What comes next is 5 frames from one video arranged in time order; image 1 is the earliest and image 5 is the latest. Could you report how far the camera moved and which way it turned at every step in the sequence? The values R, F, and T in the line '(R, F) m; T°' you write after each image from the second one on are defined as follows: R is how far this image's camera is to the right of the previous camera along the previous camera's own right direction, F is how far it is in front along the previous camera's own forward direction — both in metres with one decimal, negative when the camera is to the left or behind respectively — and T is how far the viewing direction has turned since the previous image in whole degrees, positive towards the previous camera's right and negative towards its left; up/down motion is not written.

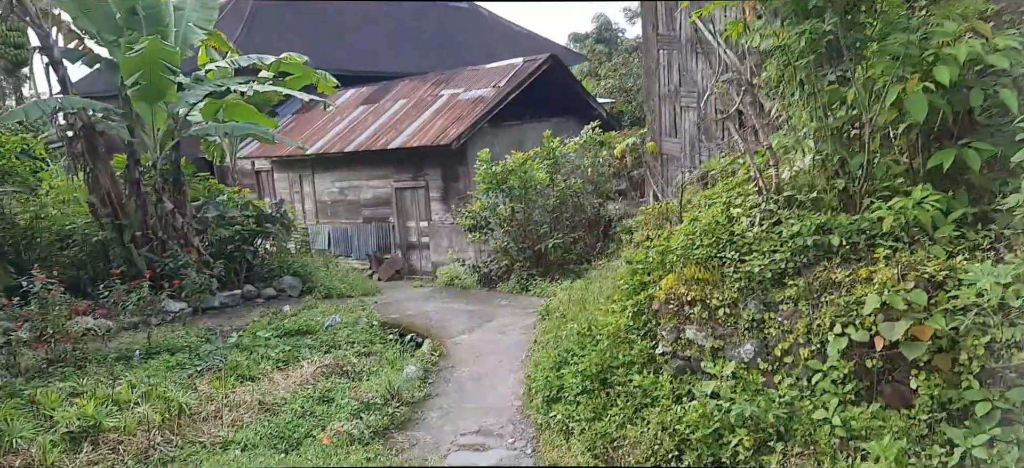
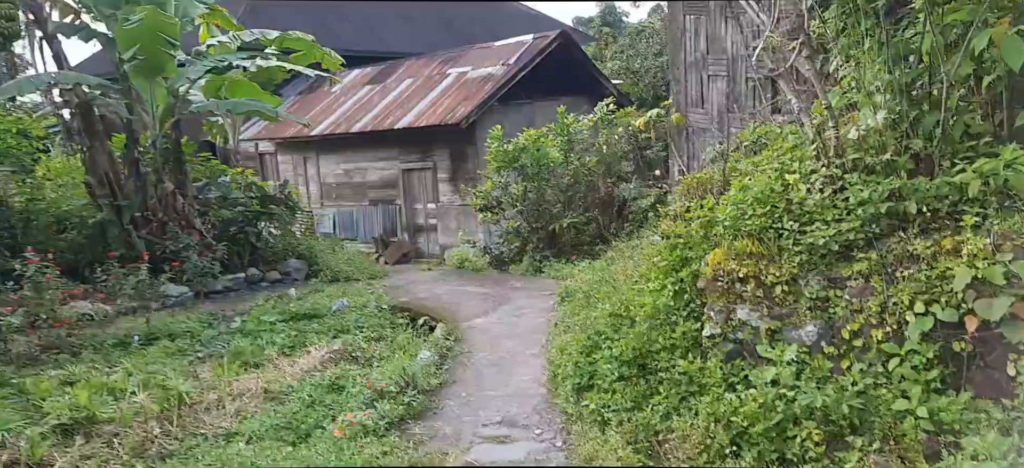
(-0.1, +0.4) m; 0°
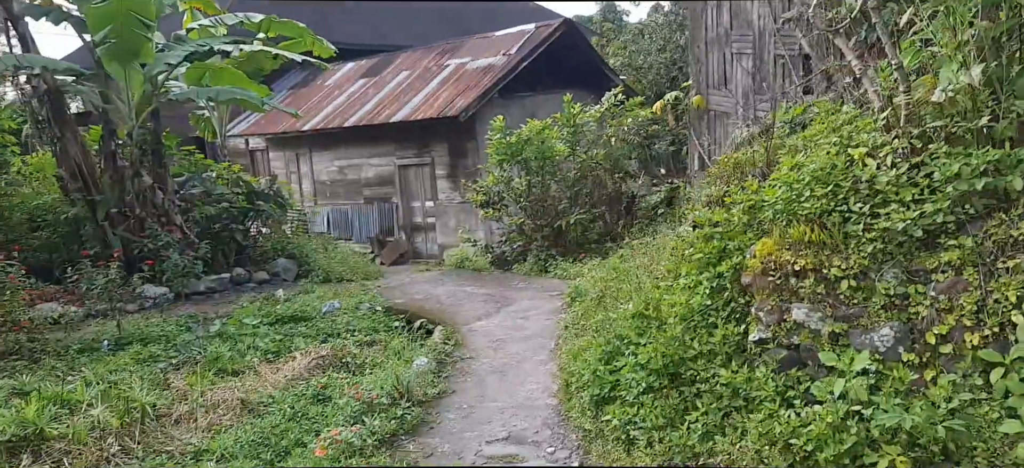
(0.0, +0.6) m; 0°
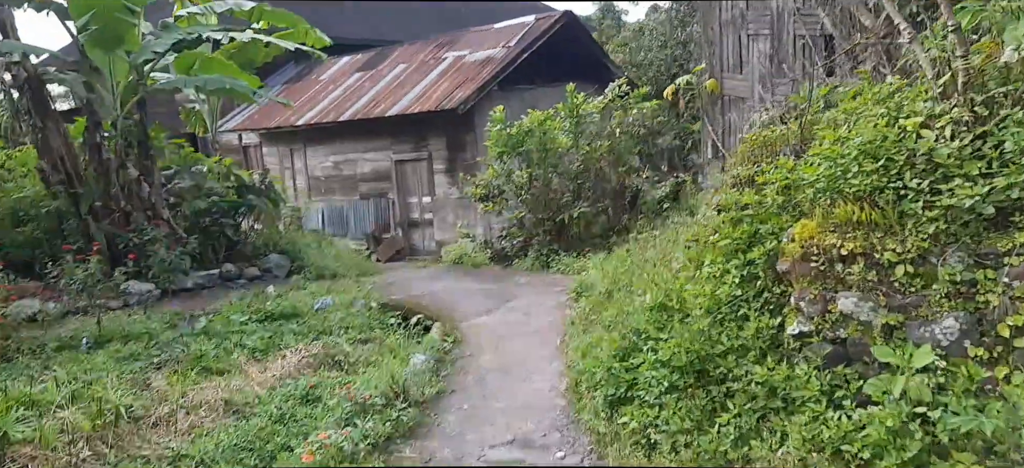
(0.0, +0.3) m; 0°
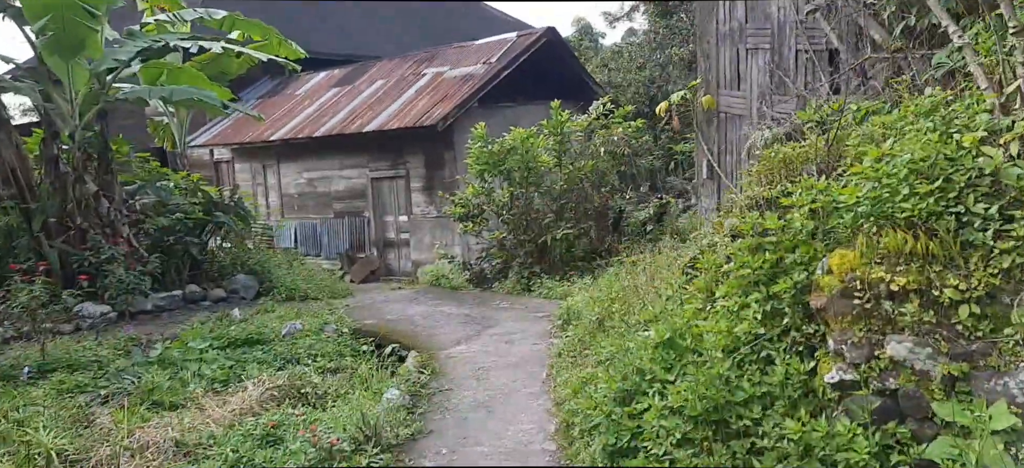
(0.0, +0.4) m; +1°
